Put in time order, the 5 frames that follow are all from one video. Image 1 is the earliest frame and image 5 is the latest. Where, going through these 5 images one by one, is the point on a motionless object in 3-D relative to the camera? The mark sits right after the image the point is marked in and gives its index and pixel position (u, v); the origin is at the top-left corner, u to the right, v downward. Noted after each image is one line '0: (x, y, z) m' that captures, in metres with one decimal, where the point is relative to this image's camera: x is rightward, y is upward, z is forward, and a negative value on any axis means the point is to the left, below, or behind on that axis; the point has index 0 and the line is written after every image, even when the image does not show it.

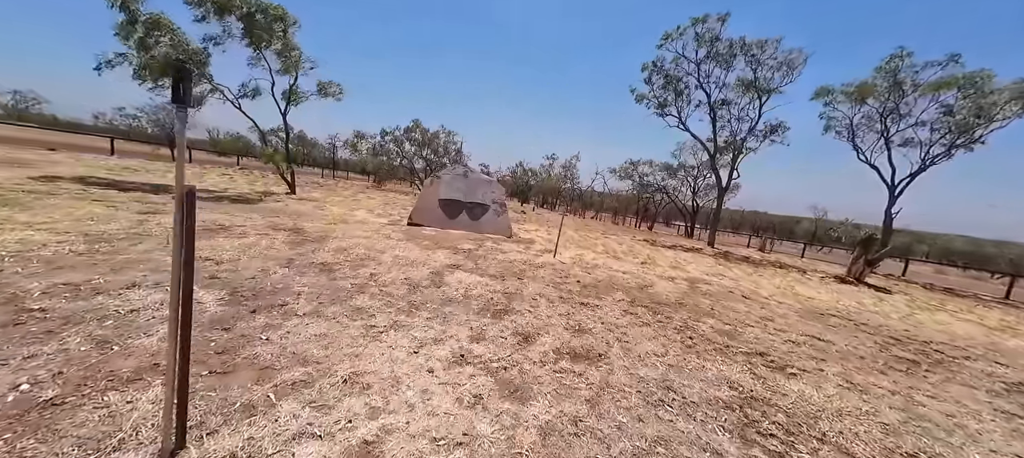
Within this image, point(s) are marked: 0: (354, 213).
0: (-4.9, +0.5, +10.5) m
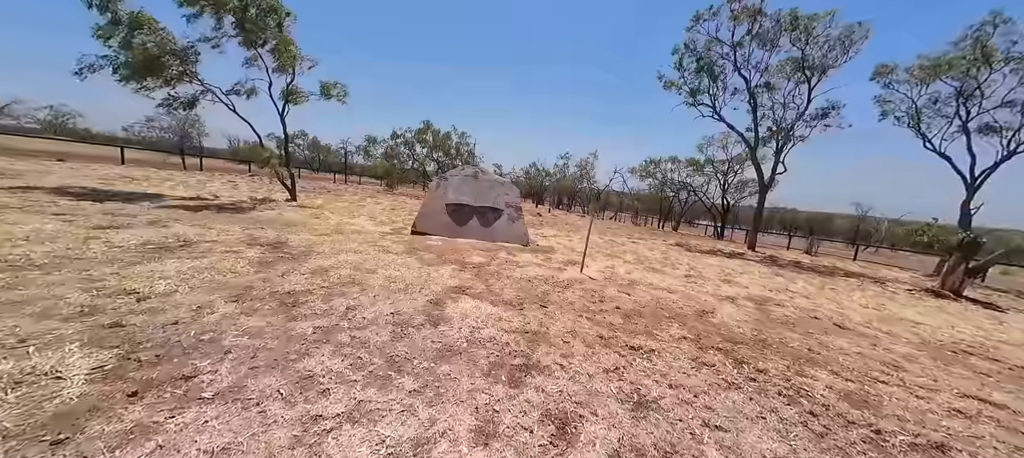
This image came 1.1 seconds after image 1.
0: (-4.4, +0.2, +9.4) m
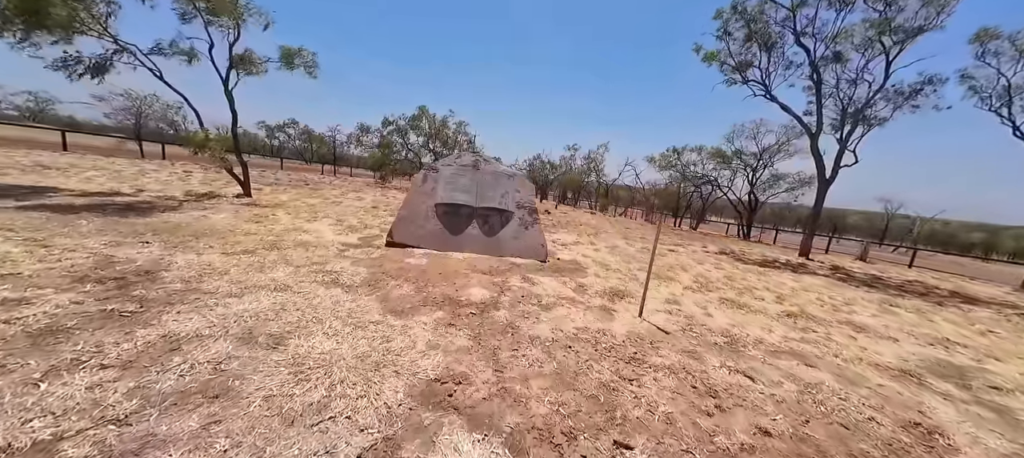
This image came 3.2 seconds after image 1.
0: (-4.2, +0.1, +6.9) m
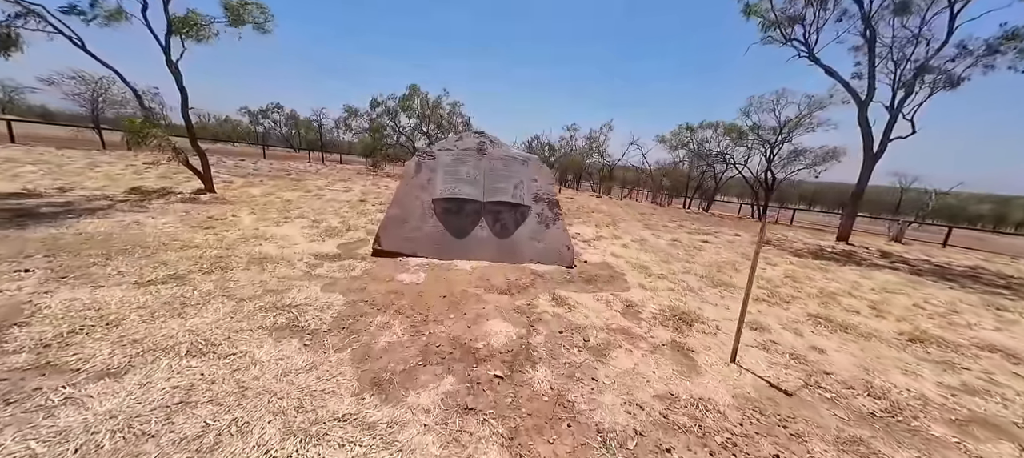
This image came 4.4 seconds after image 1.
0: (-3.9, 0.0, +5.6) m
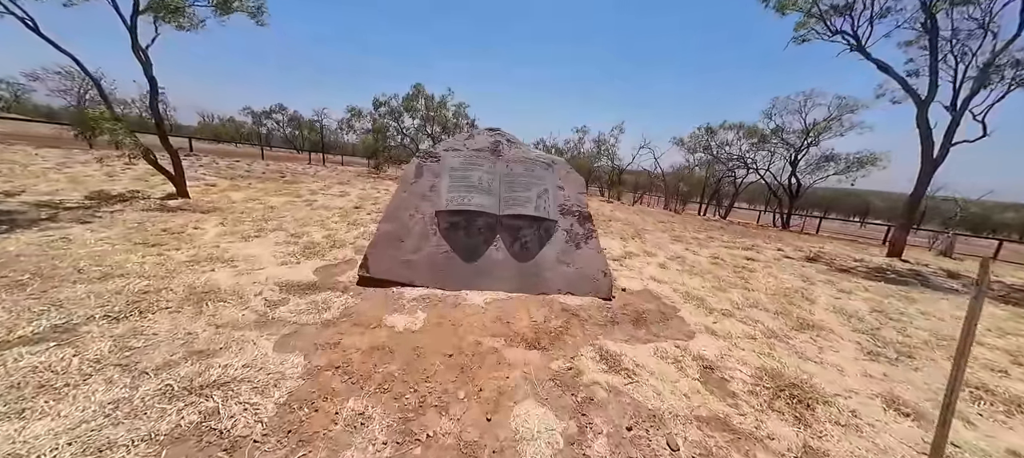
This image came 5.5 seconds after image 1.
0: (-3.6, -0.3, +4.5) m
